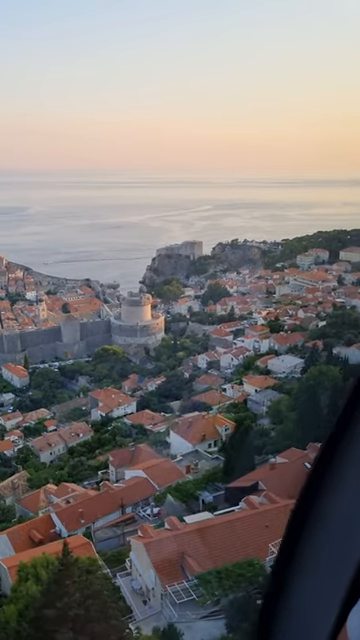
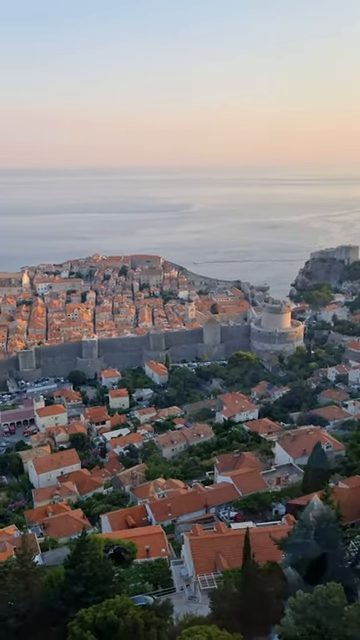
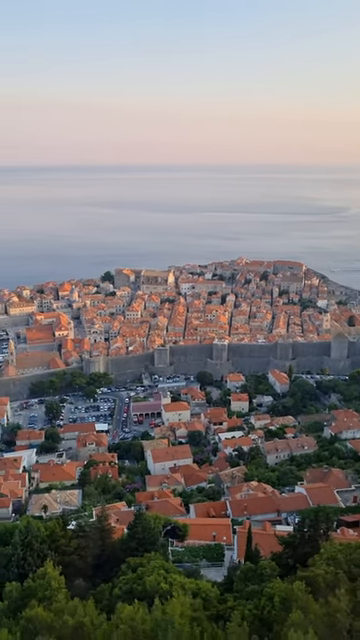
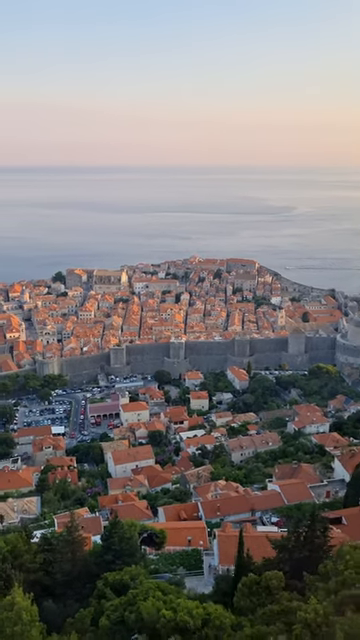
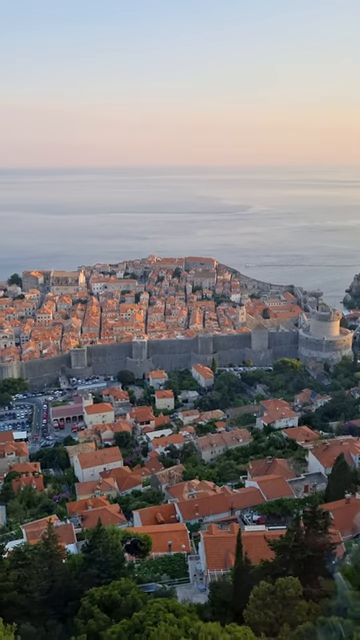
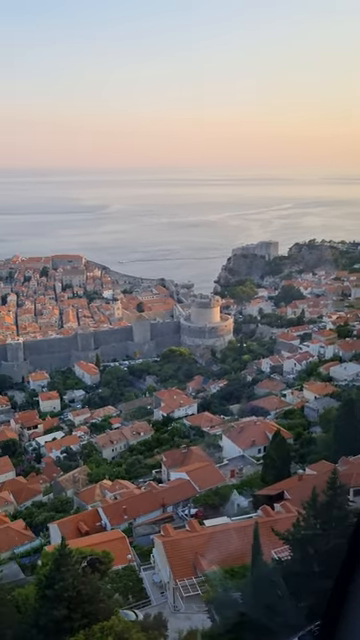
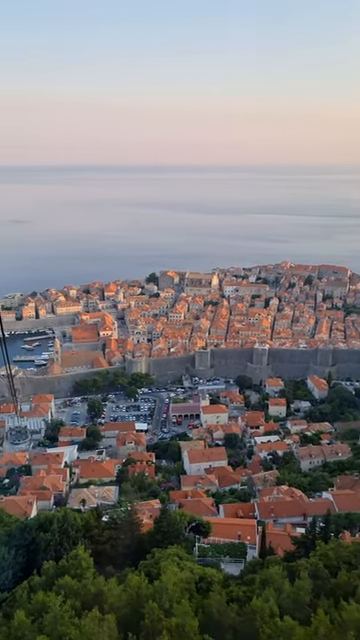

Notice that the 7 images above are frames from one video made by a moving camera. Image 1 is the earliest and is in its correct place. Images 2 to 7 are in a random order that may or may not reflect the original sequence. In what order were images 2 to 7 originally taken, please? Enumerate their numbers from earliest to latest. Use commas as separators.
6, 2, 5, 4, 3, 7
